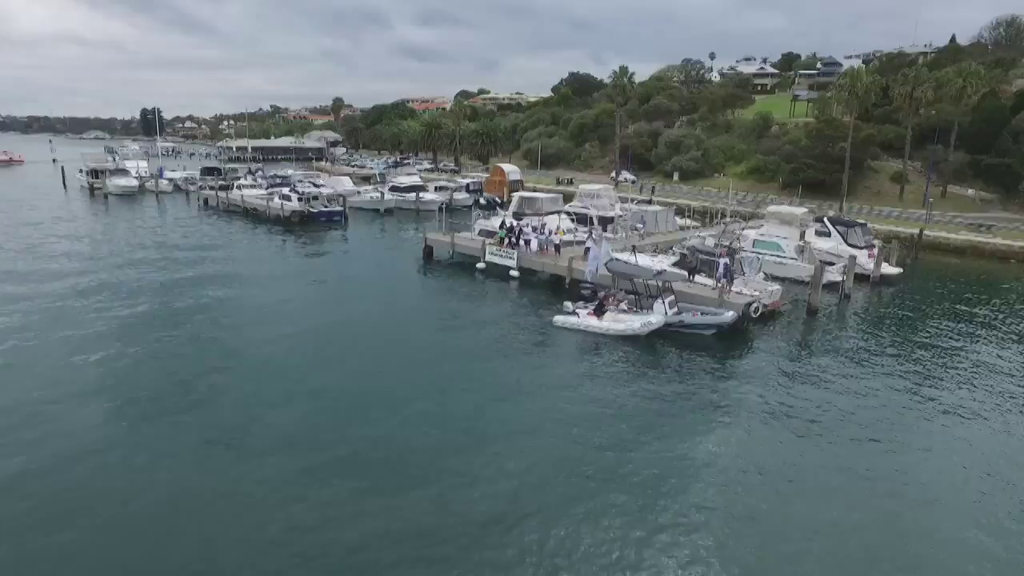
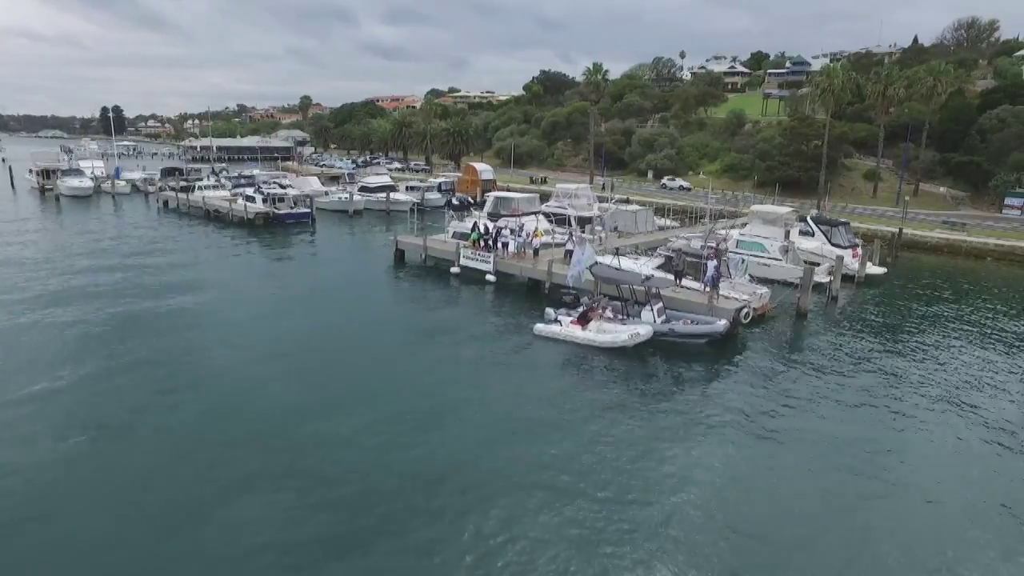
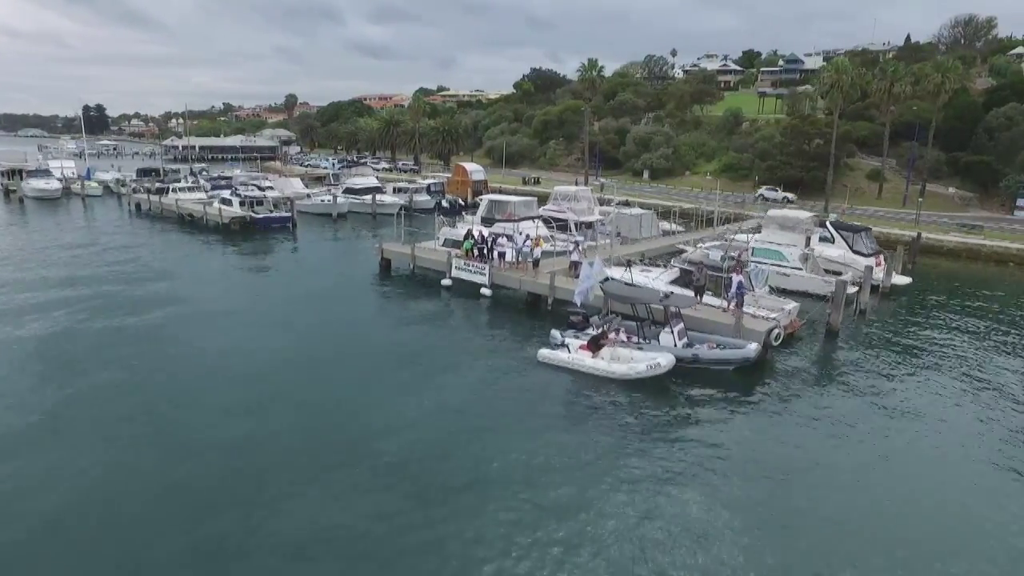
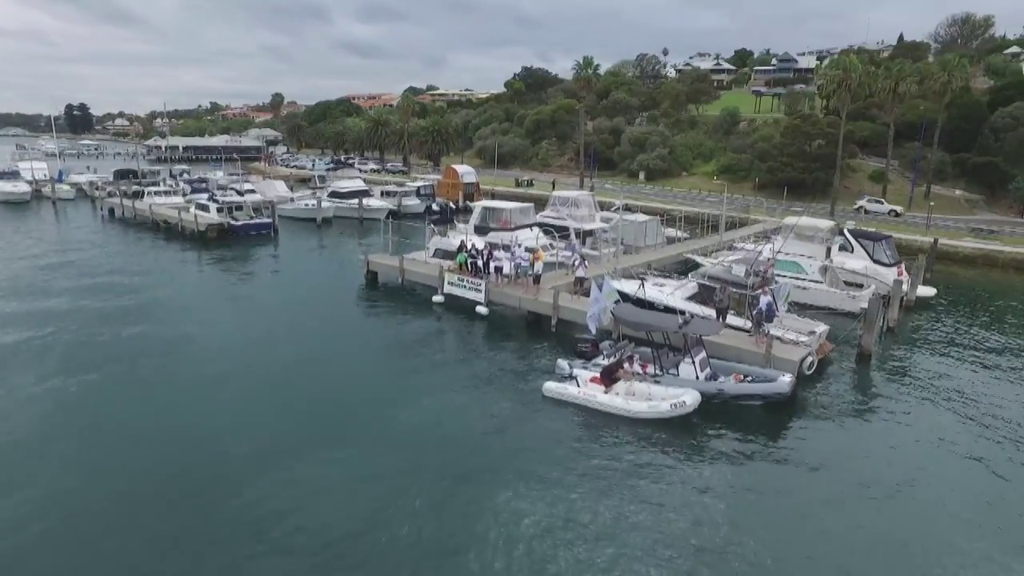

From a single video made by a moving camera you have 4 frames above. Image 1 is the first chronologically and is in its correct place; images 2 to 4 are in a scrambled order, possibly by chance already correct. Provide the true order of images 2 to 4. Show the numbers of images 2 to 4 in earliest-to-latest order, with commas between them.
2, 3, 4
